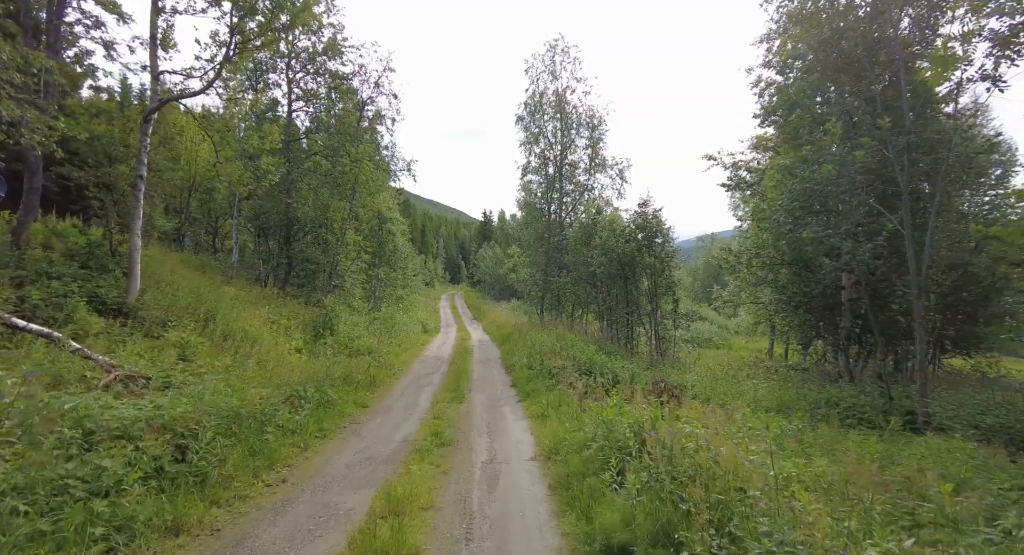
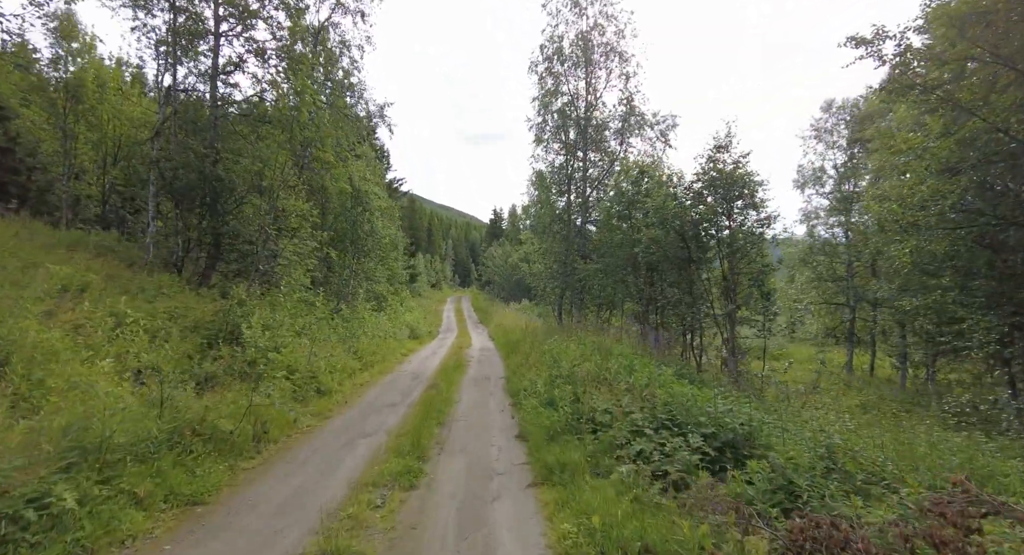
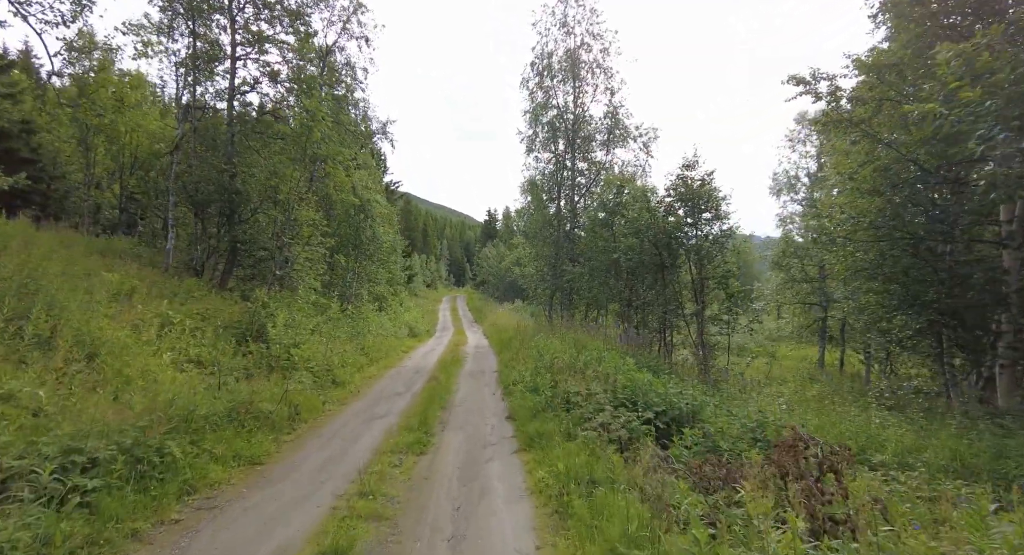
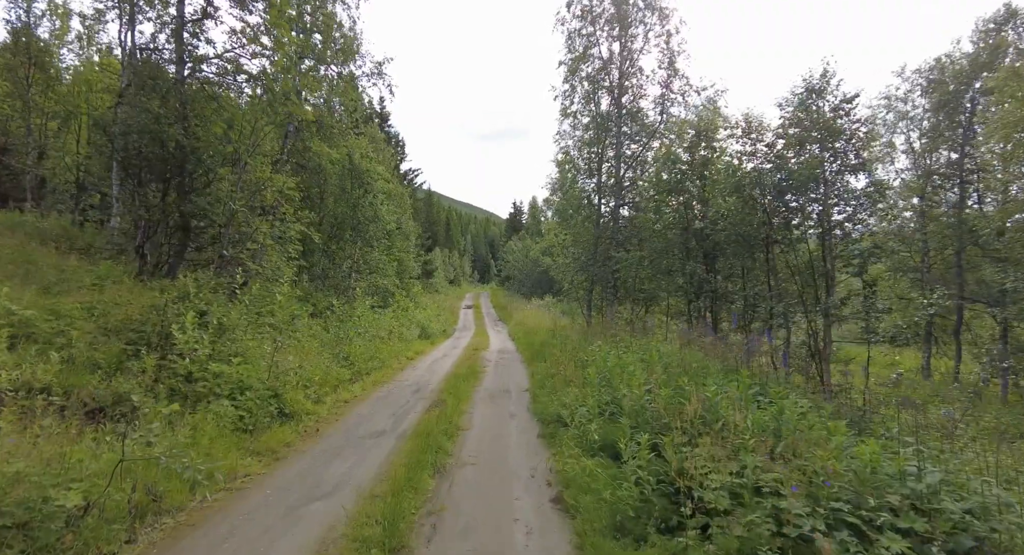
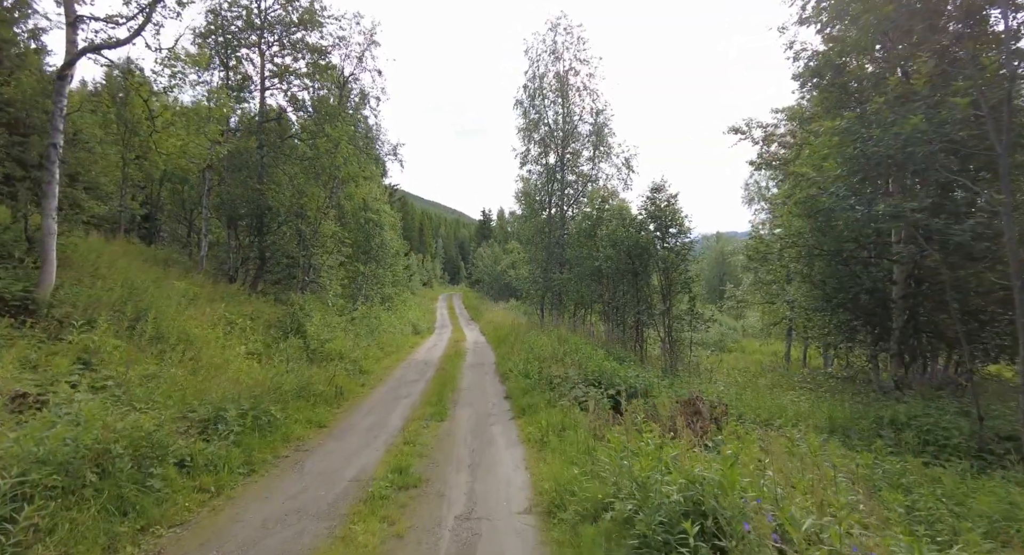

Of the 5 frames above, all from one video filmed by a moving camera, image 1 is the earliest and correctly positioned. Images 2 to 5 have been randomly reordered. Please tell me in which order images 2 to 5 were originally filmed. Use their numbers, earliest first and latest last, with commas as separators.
5, 3, 2, 4
